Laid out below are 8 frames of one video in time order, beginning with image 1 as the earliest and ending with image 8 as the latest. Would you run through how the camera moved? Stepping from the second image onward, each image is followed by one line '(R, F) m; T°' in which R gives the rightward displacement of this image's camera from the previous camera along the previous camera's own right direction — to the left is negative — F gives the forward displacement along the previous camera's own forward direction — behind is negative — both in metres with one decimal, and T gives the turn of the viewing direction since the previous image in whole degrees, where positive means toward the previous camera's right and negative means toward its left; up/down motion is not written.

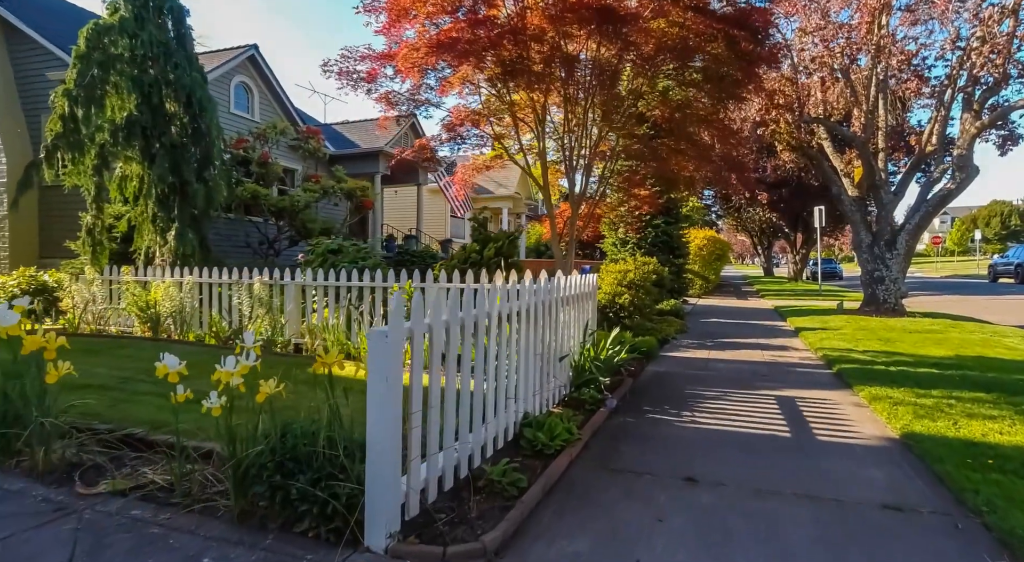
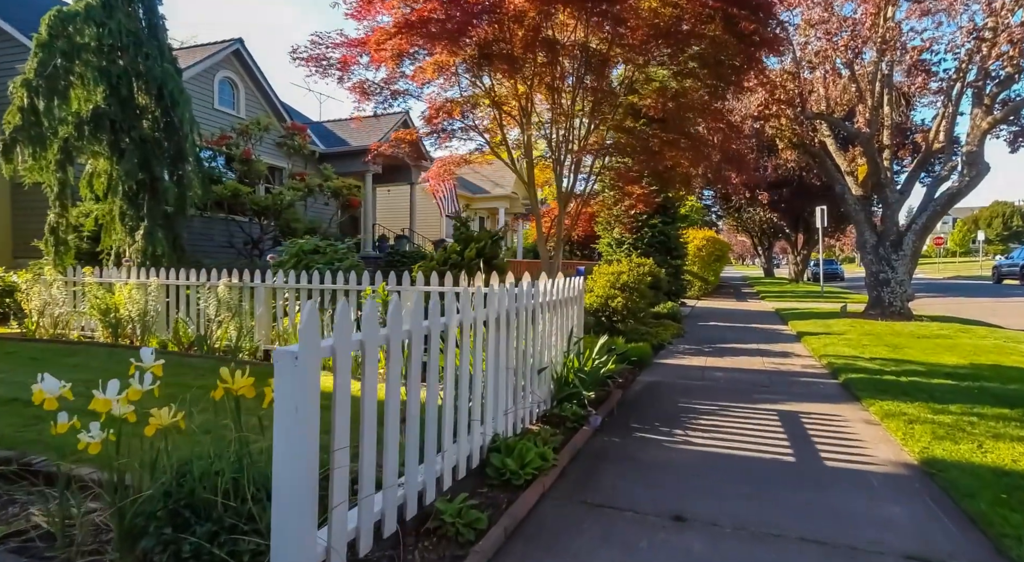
(+0.2, +0.5) m; 0°
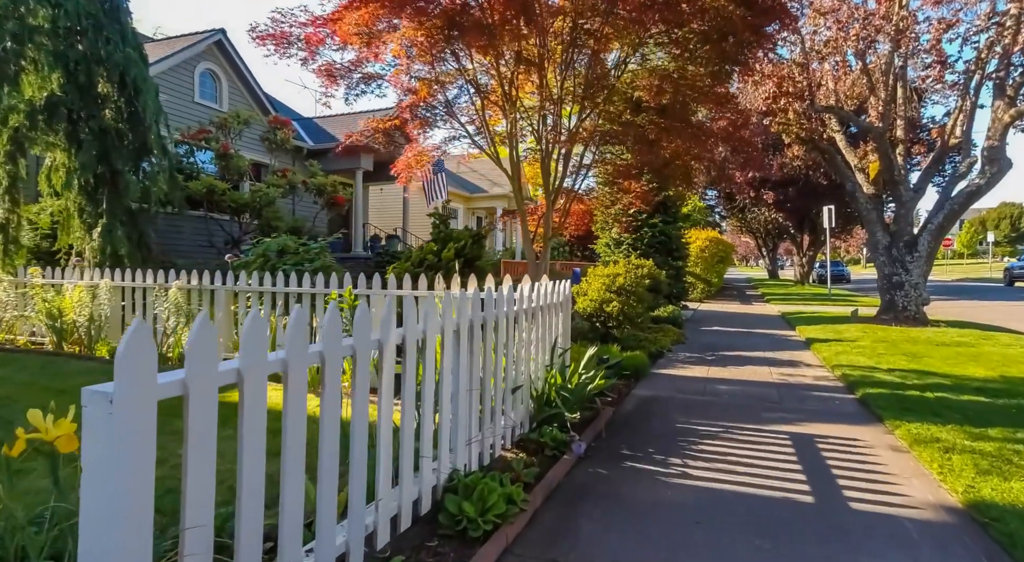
(+0.2, +0.7) m; 0°
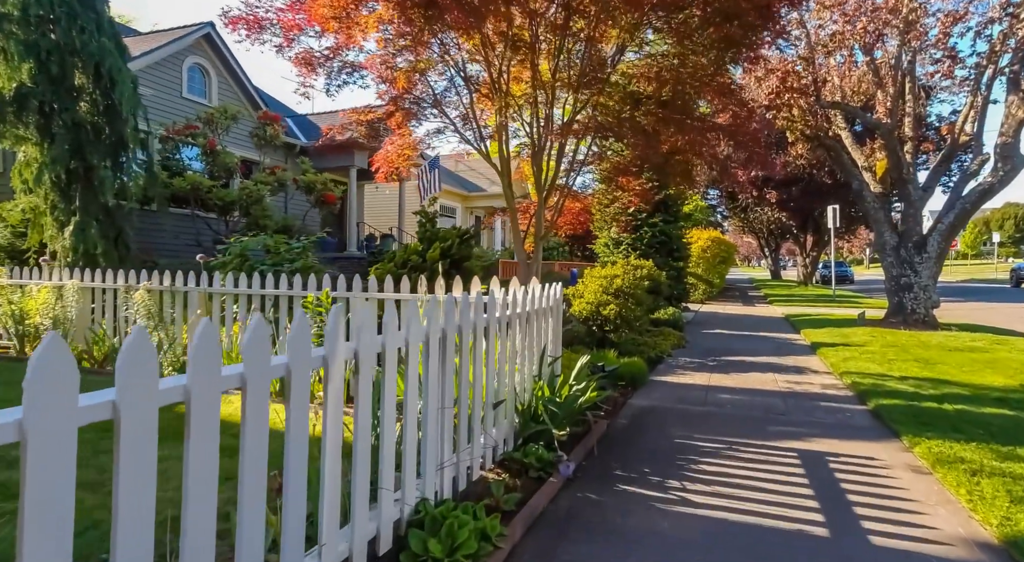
(+0.1, +0.4) m; 0°
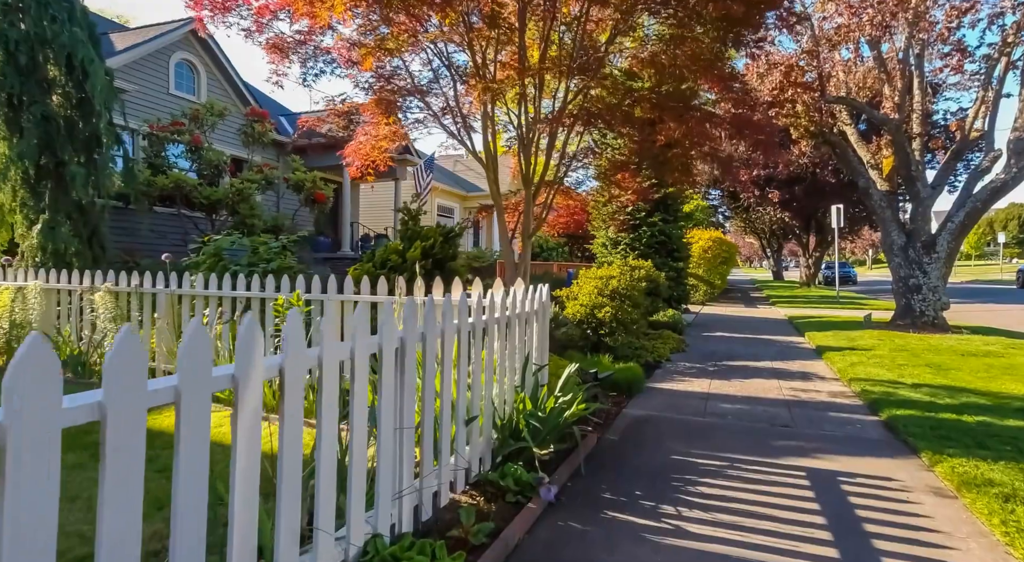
(+0.1, +0.4) m; 0°
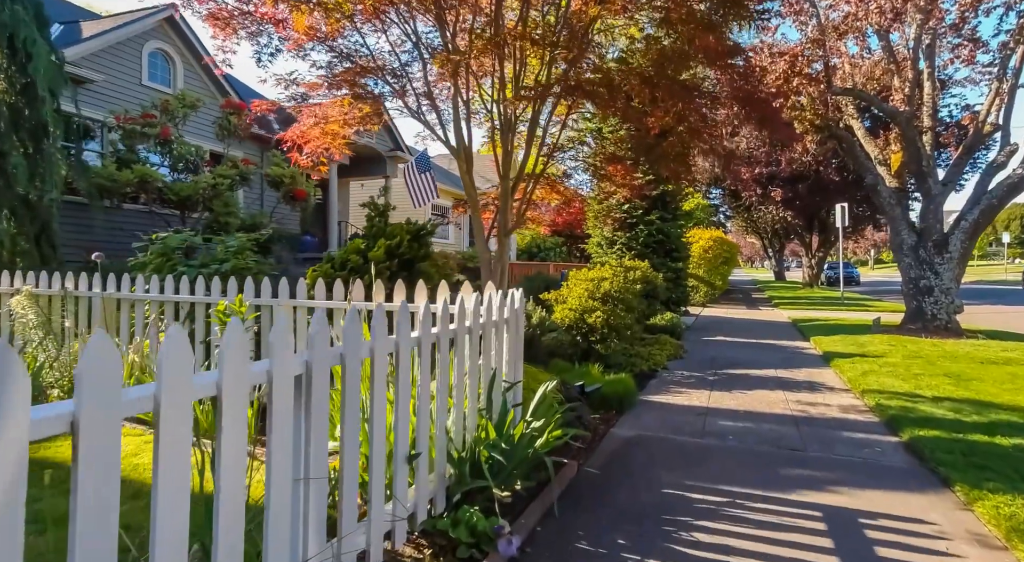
(+0.2, +0.7) m; 0°
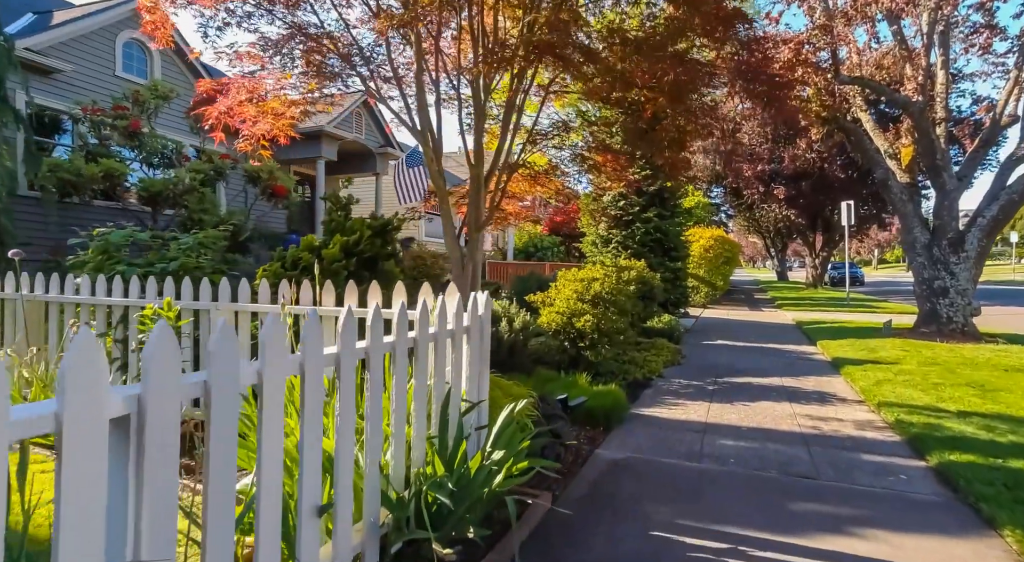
(+0.2, +0.7) m; 0°
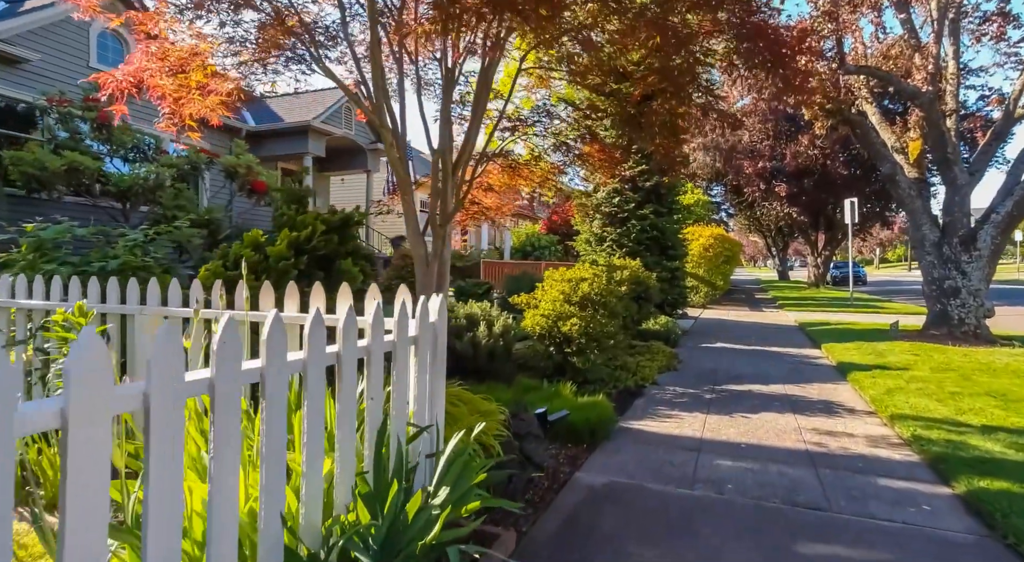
(+0.2, +0.6) m; 0°
